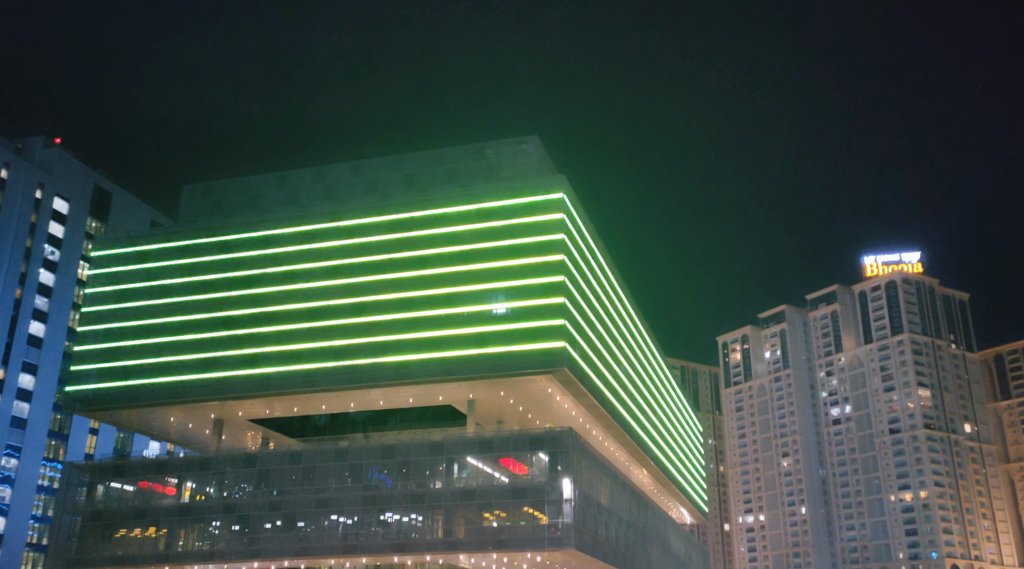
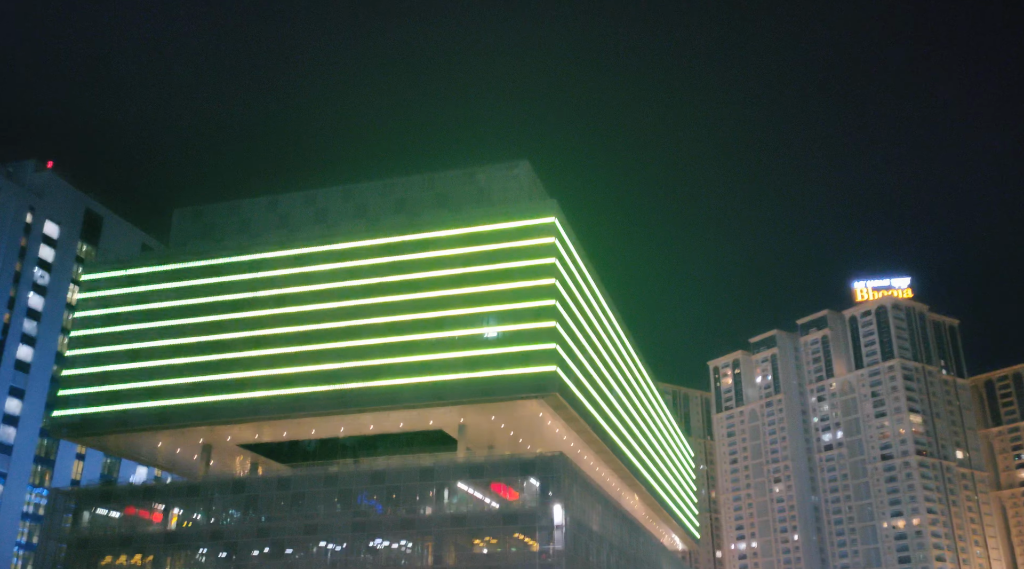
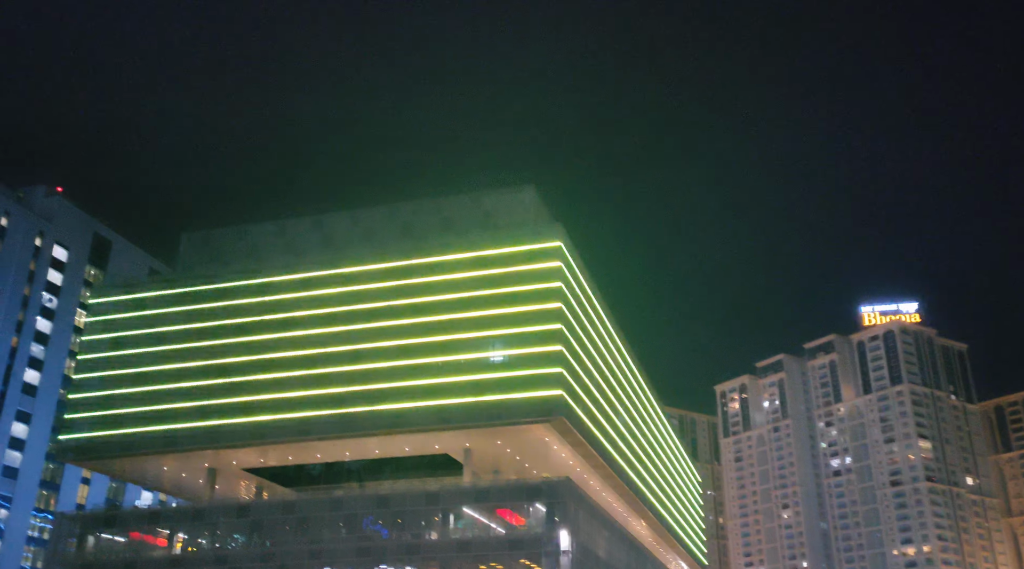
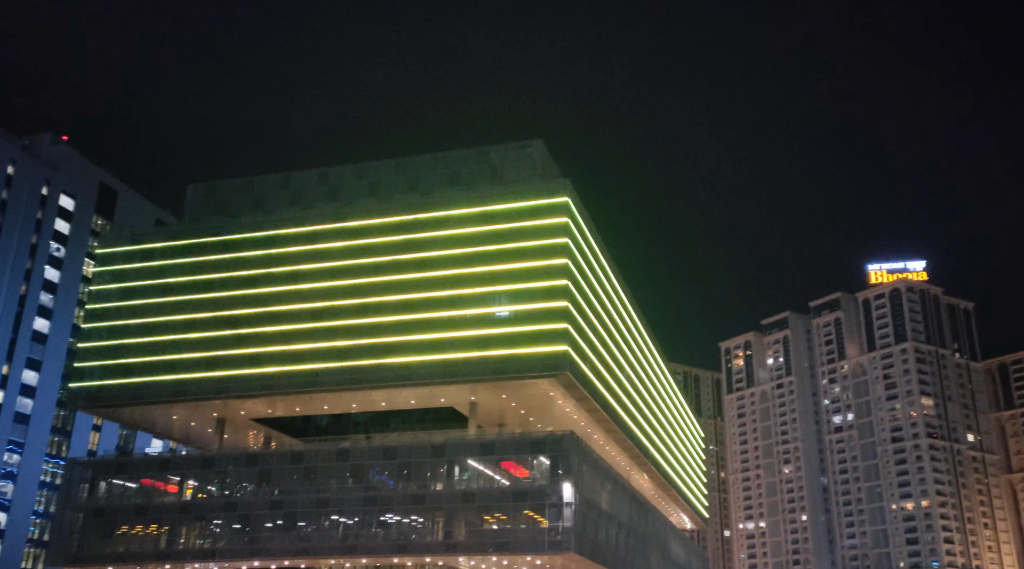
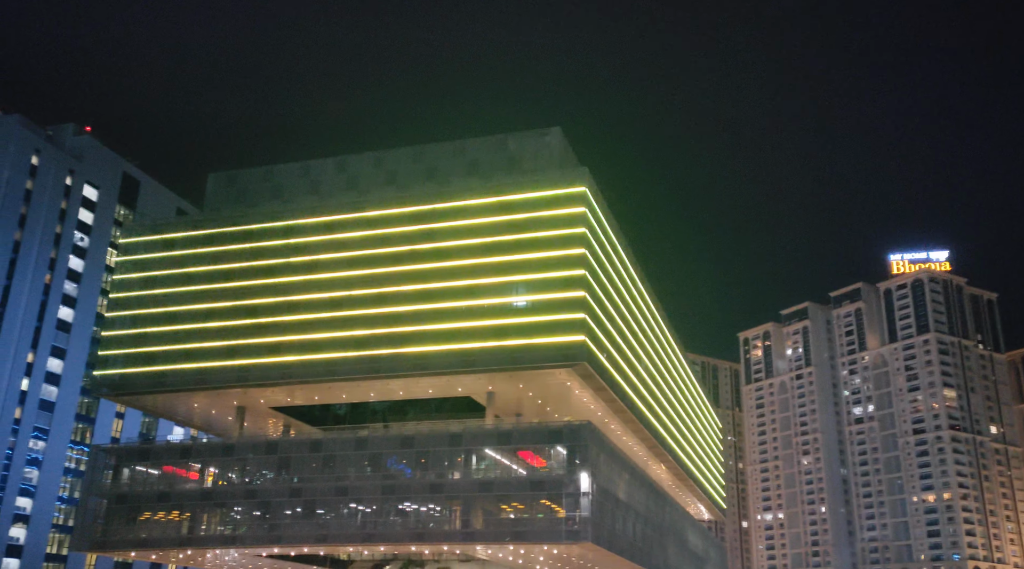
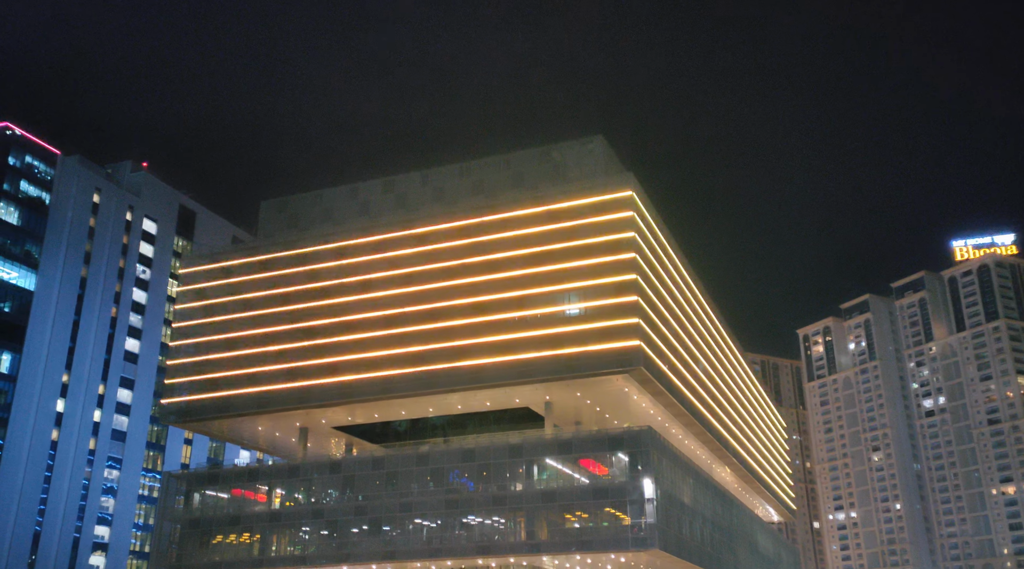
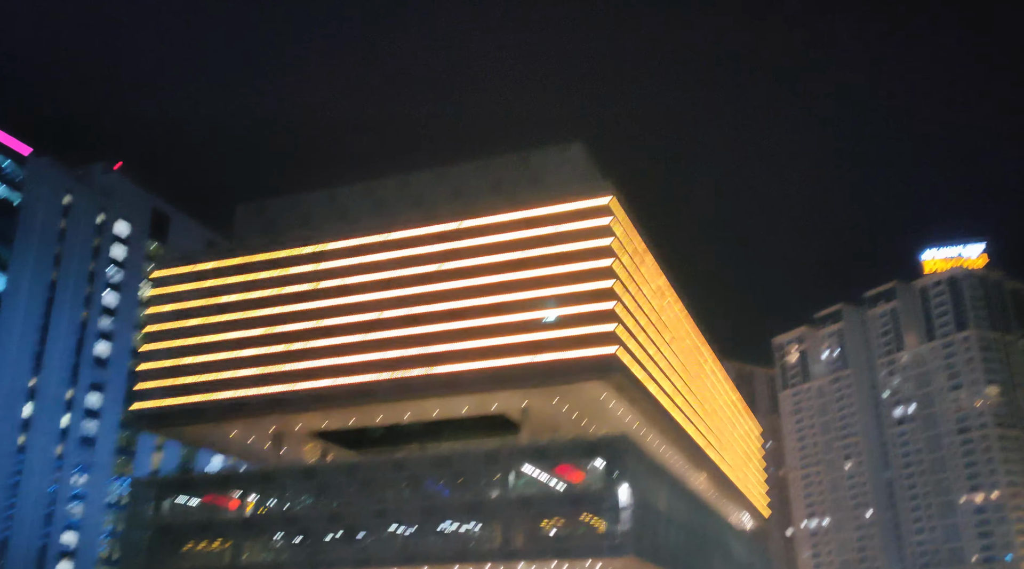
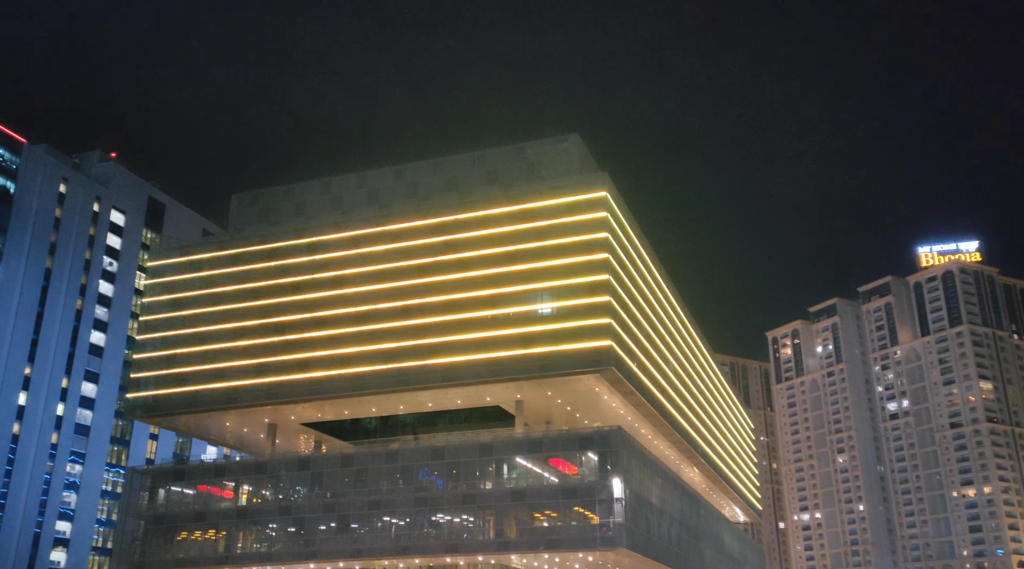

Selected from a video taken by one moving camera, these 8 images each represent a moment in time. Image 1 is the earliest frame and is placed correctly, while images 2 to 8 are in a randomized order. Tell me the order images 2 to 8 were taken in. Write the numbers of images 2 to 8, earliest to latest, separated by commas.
2, 3, 4, 5, 8, 6, 7
